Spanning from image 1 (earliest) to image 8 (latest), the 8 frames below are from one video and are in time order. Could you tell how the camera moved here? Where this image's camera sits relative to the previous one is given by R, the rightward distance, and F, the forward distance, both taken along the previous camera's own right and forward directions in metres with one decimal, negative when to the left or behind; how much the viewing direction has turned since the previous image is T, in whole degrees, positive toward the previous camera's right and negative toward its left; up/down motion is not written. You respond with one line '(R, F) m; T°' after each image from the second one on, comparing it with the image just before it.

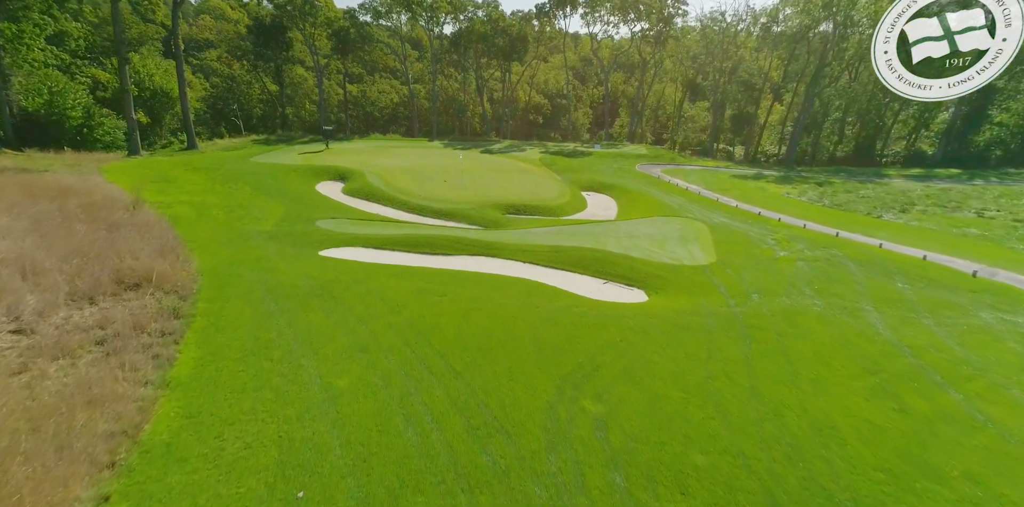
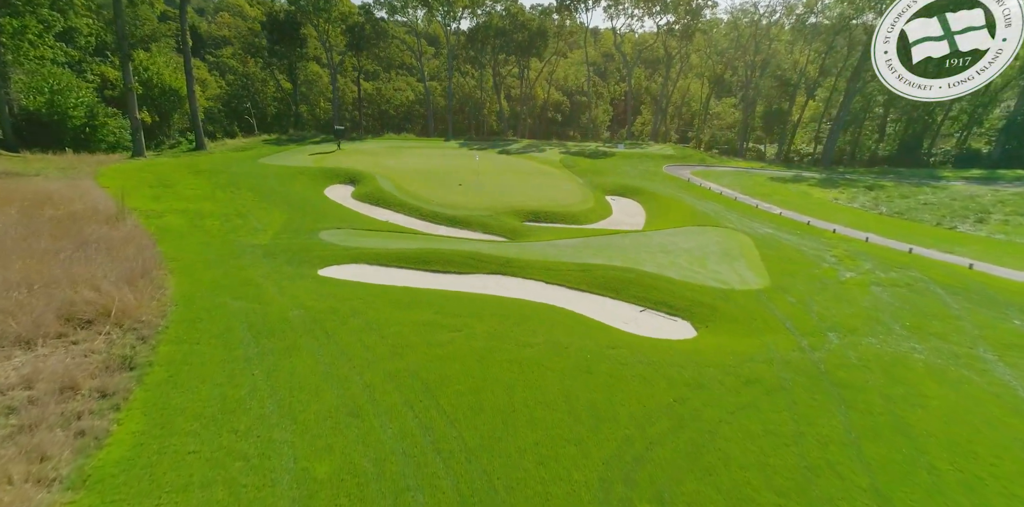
(-0.2, +1.8) m; -2°
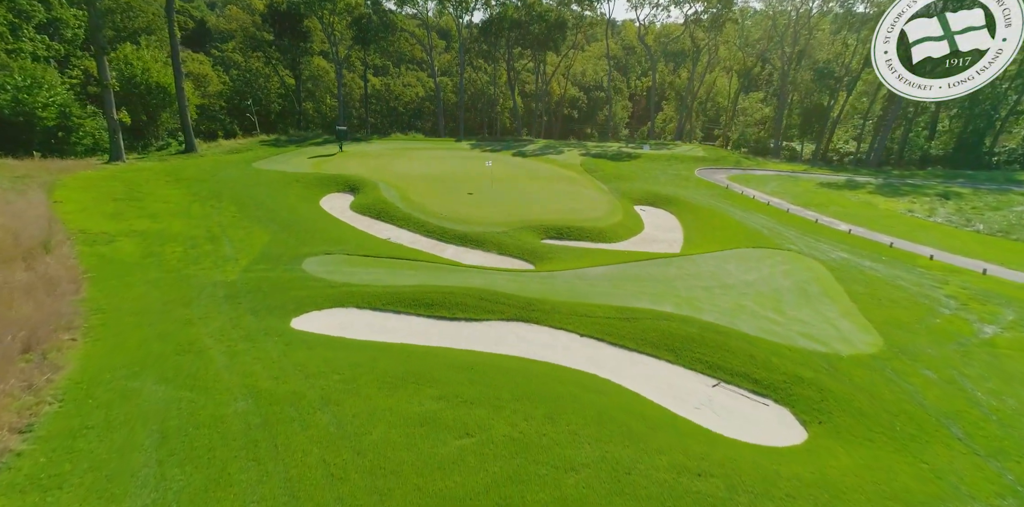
(-0.4, +3.1) m; -1°
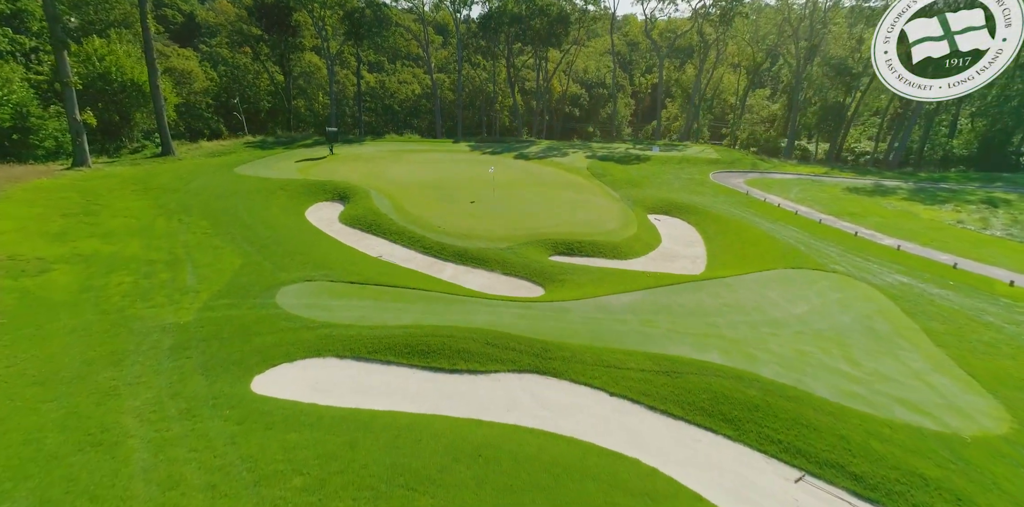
(-0.3, +2.2) m; 0°
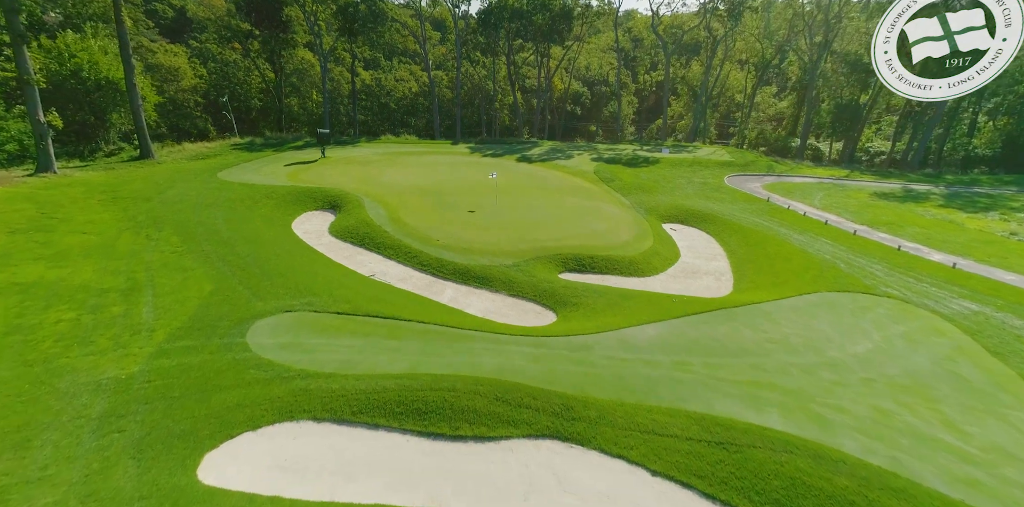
(-0.3, +1.8) m; 0°
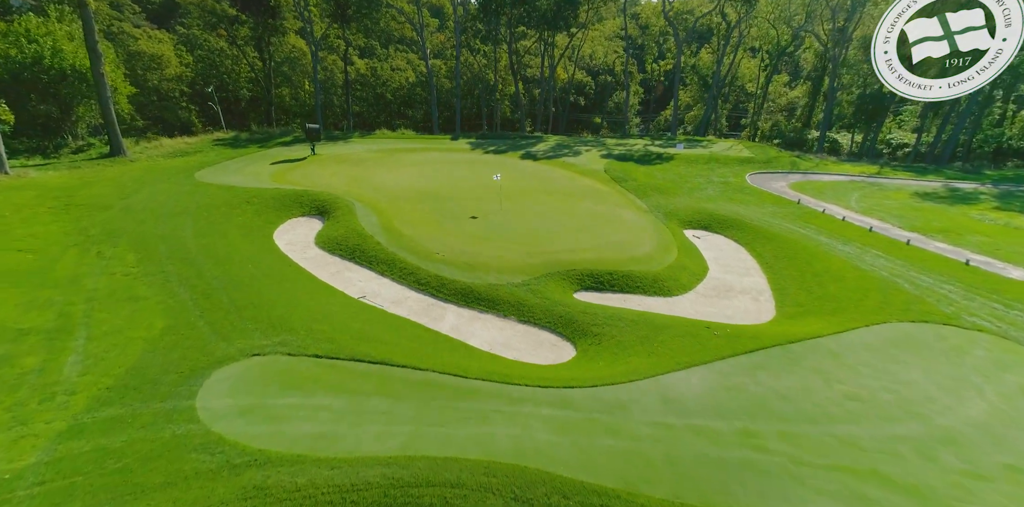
(-0.4, +2.2) m; 0°
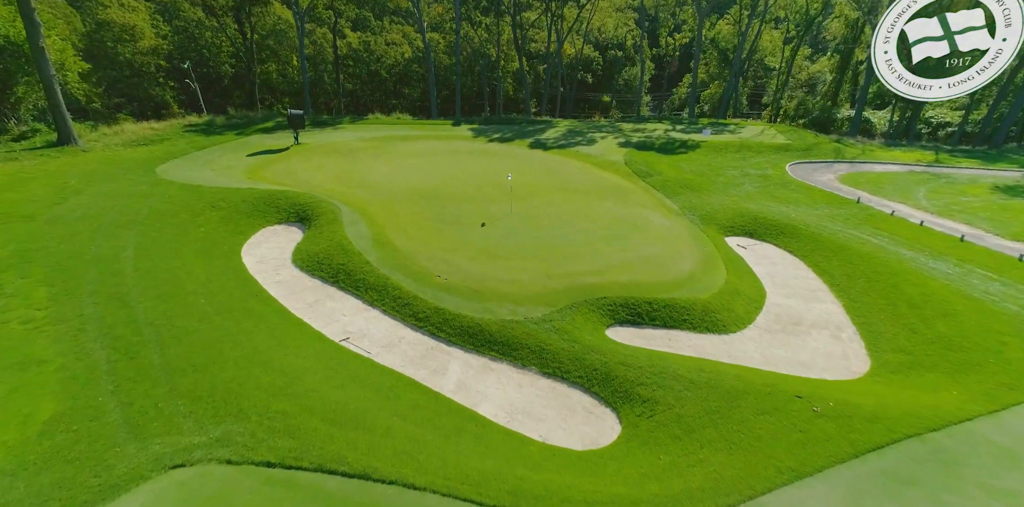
(-0.5, +3.2) m; 0°
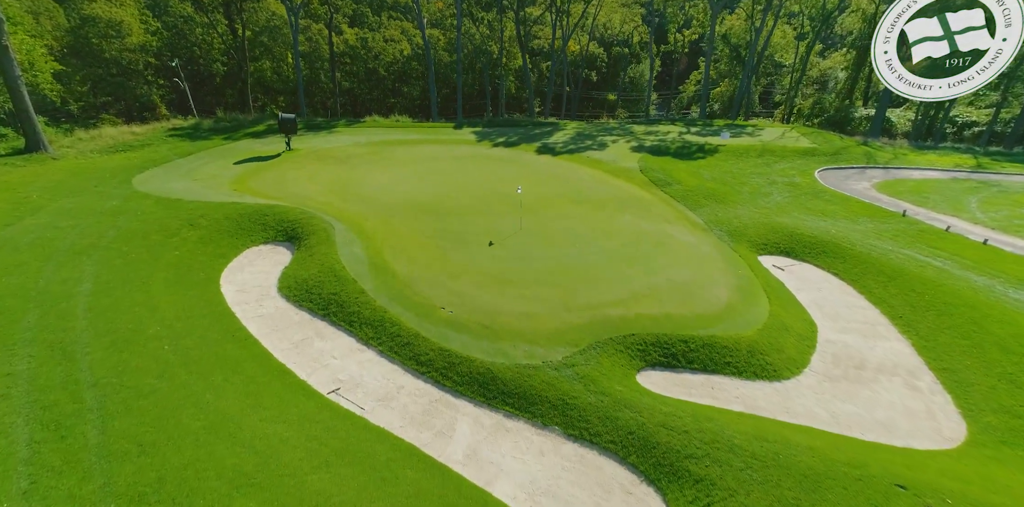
(-0.4, +1.8) m; 0°
